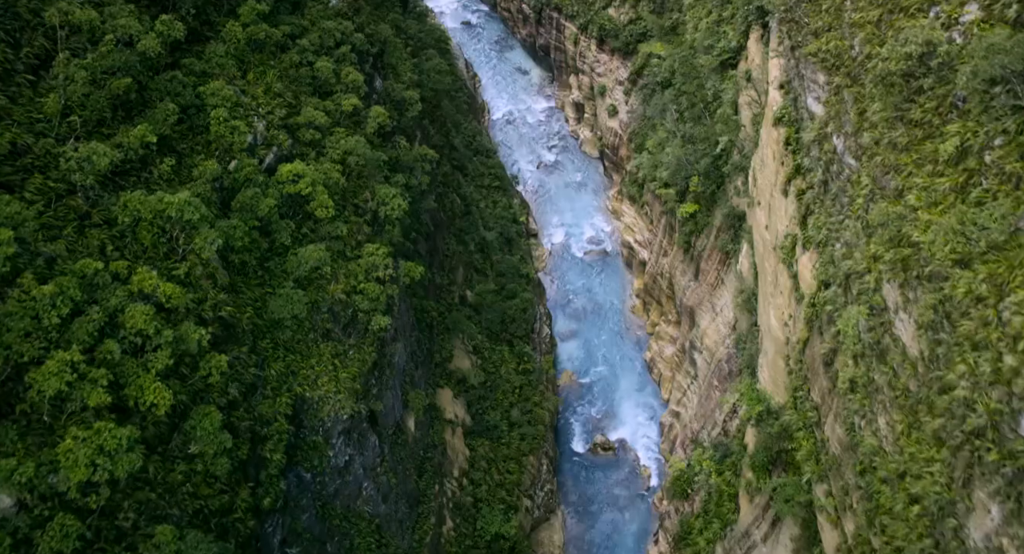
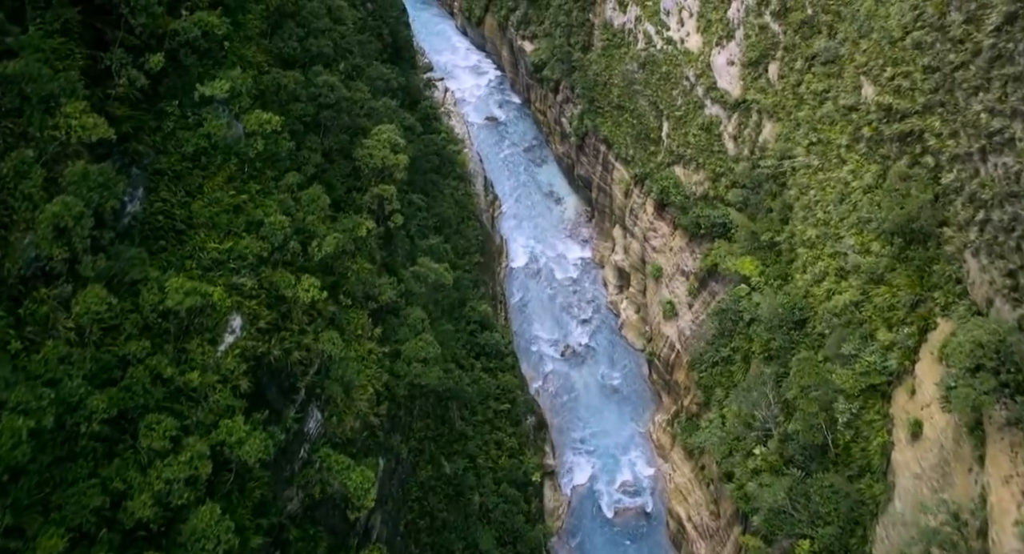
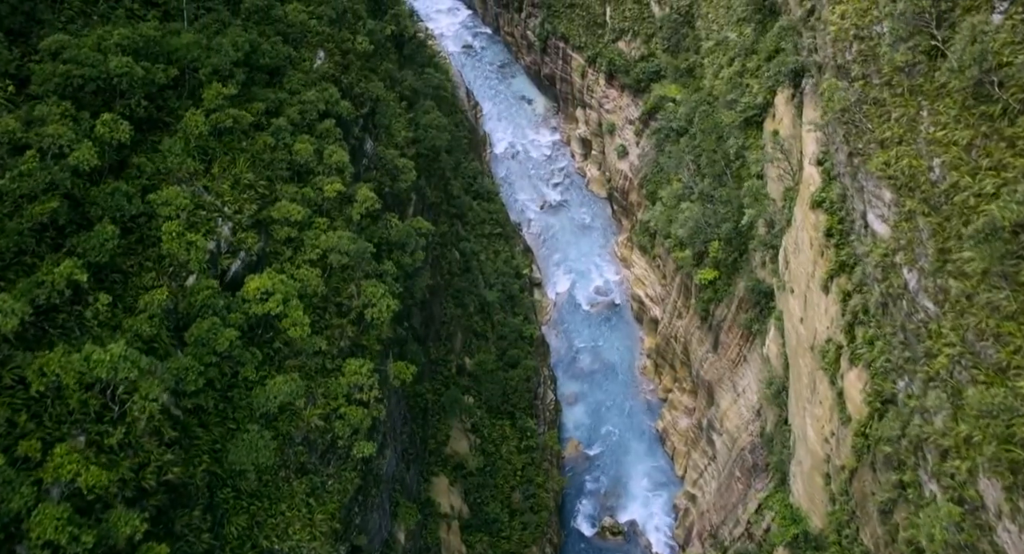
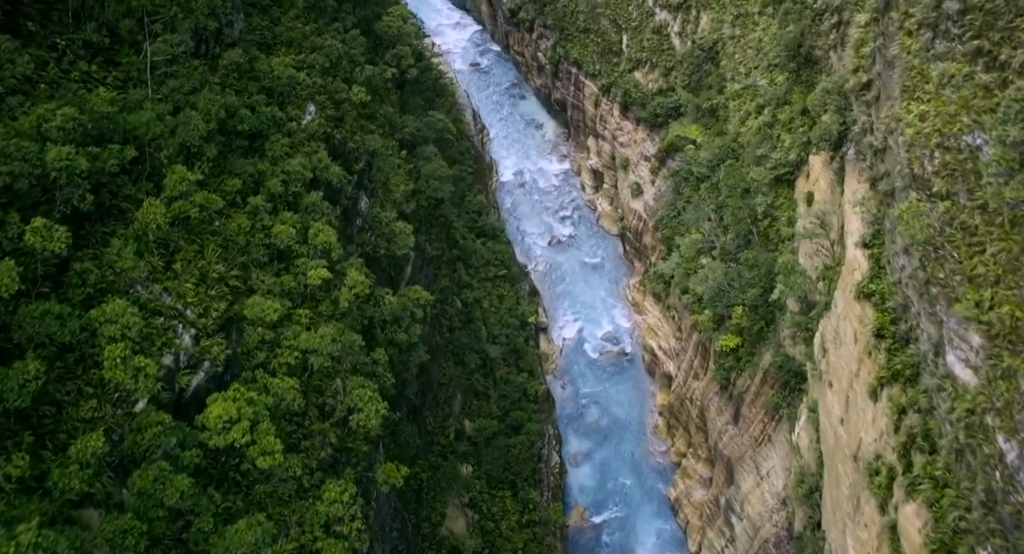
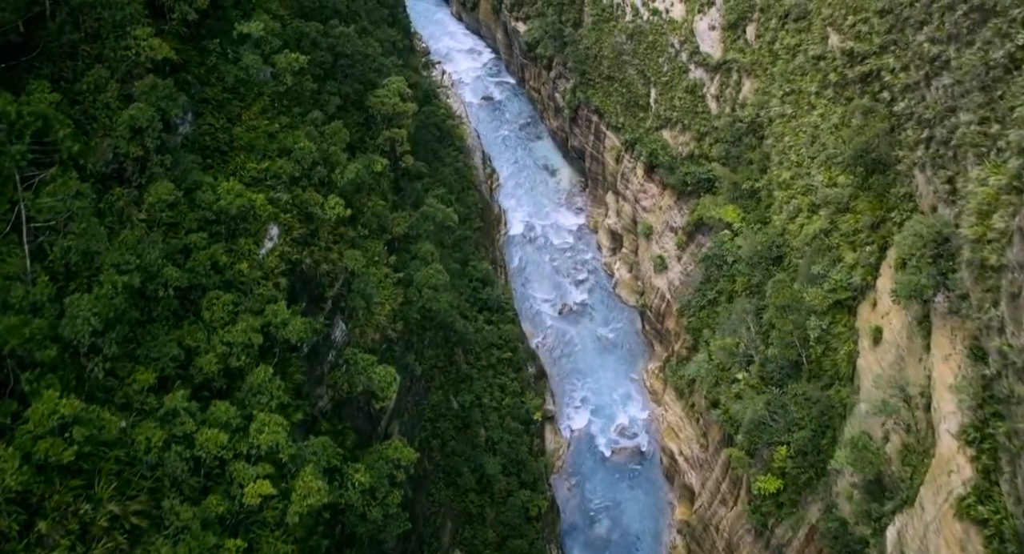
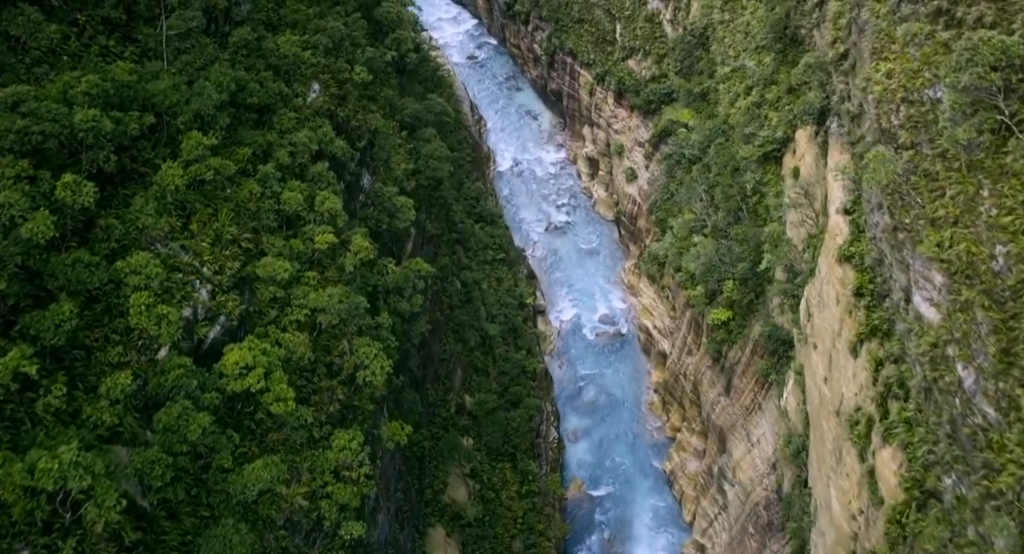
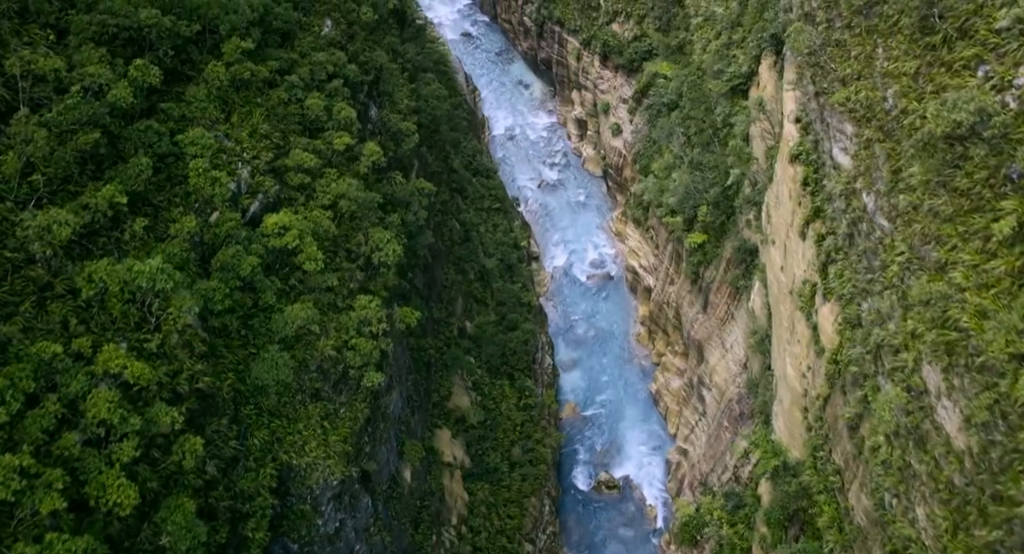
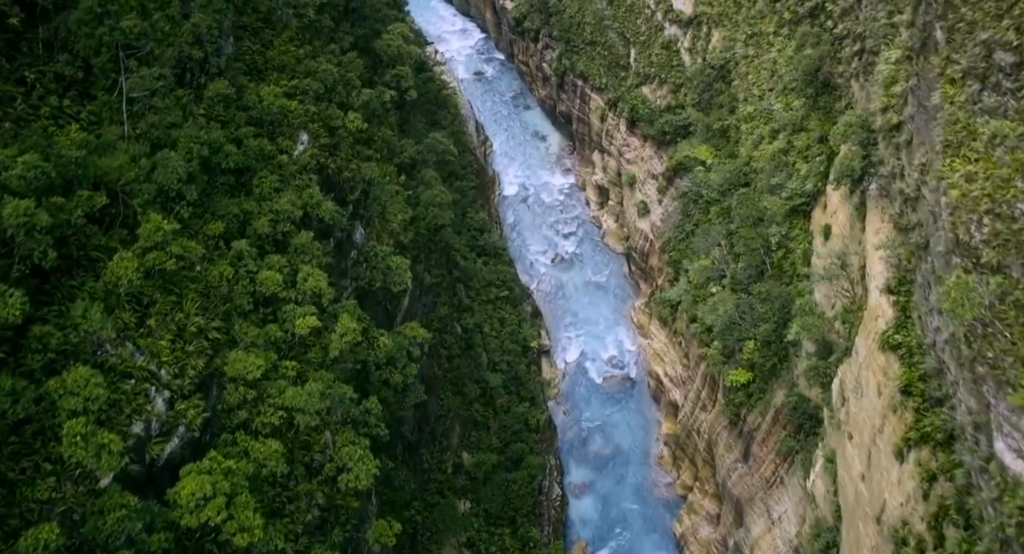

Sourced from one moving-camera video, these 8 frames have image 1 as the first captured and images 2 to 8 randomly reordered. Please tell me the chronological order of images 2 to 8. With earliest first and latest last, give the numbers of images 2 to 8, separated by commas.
7, 3, 6, 4, 8, 5, 2
